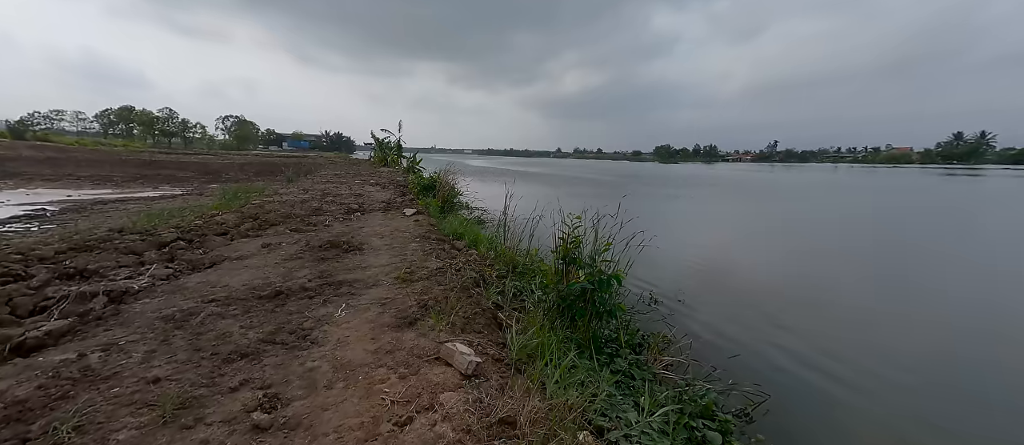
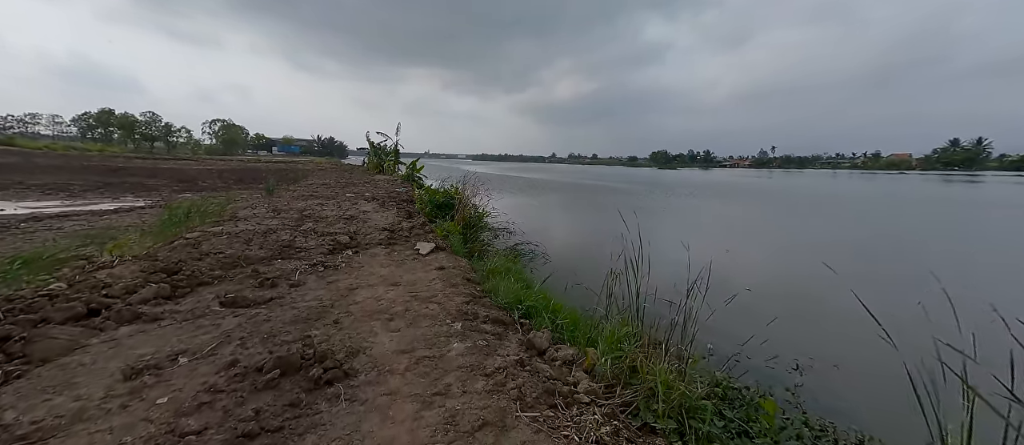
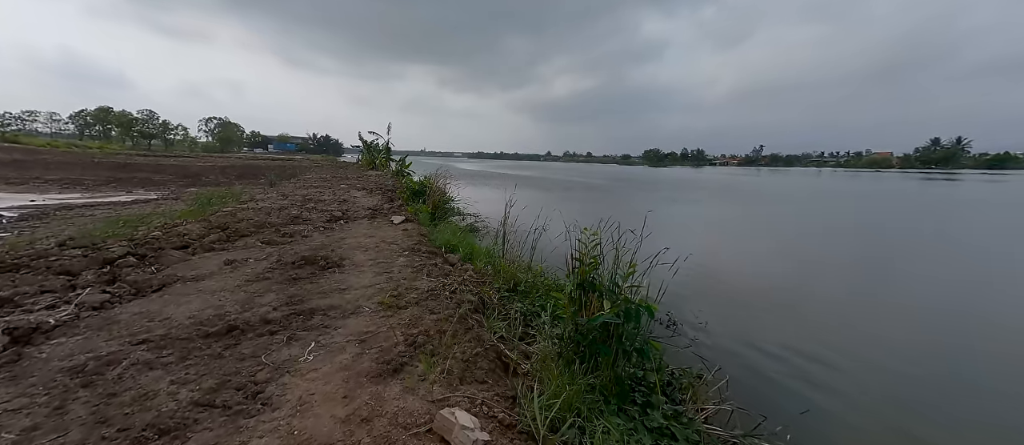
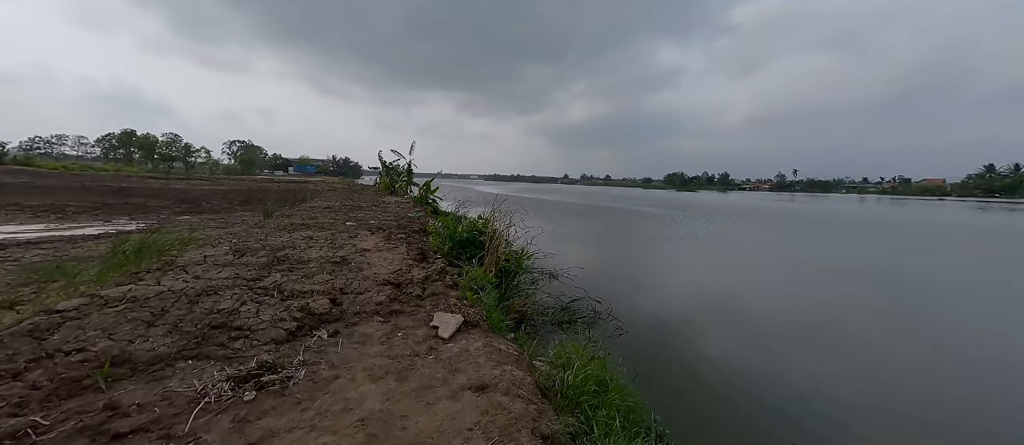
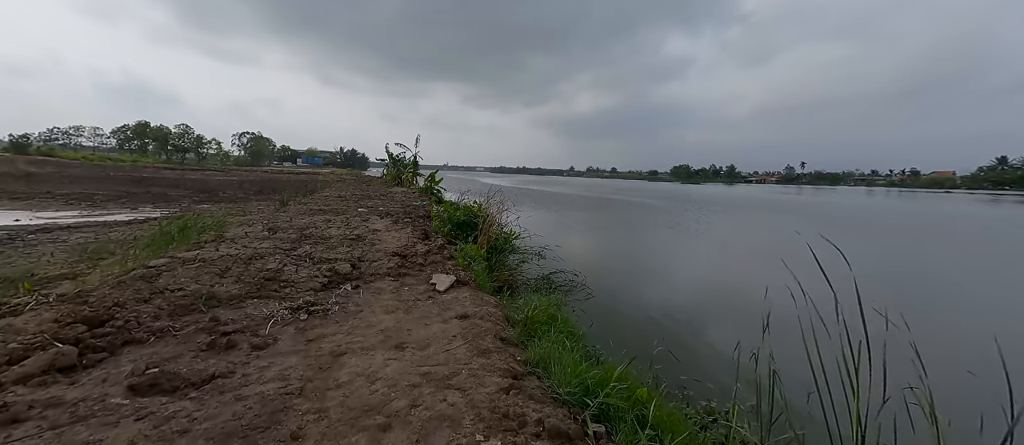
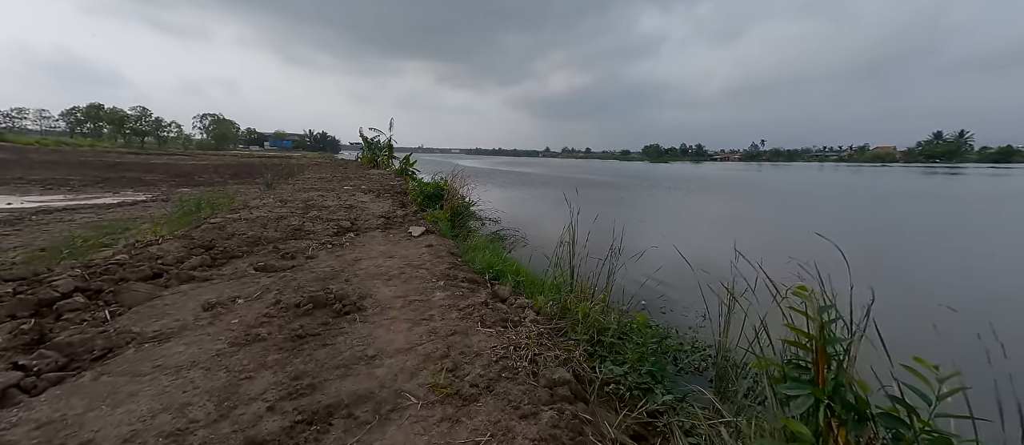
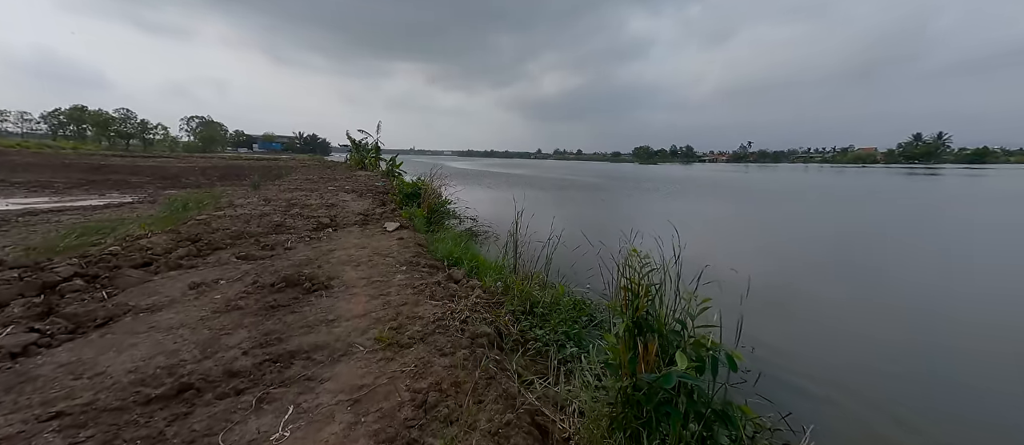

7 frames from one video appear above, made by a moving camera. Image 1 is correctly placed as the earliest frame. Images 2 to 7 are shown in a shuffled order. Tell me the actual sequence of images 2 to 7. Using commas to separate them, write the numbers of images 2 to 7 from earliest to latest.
3, 7, 6, 2, 5, 4
